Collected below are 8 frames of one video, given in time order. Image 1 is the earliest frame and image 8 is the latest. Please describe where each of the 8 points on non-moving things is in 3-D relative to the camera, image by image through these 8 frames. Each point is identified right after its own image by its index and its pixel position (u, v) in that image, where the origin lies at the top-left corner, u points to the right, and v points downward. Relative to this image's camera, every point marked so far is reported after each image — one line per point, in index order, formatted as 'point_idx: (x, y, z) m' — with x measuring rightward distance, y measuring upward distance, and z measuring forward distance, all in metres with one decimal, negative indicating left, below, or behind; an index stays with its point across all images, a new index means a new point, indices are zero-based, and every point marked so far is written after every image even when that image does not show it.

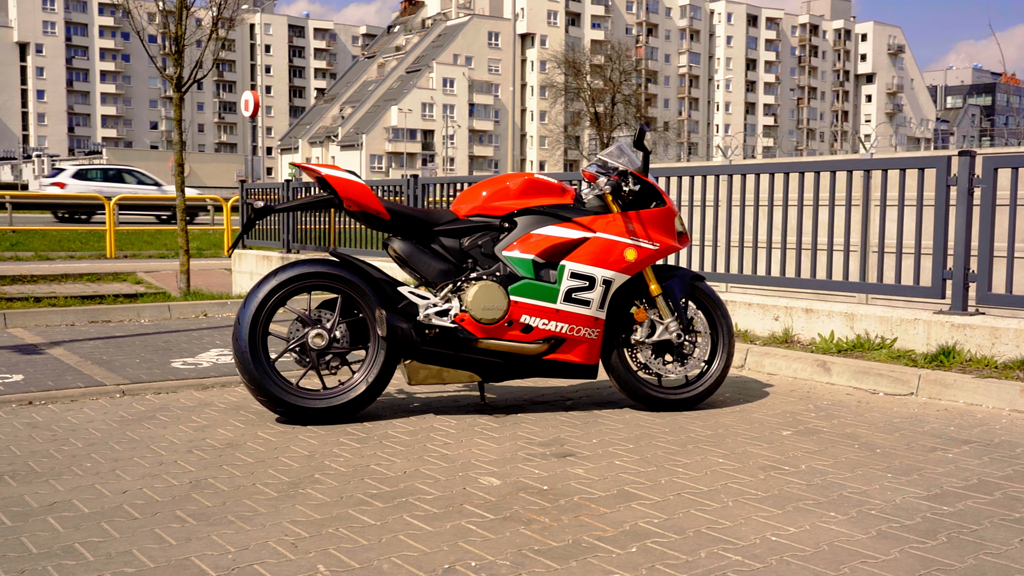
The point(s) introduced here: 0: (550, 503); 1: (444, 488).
0: (+0.1, -0.9, +4.2) m
1: (-0.3, -0.8, +4.4) m
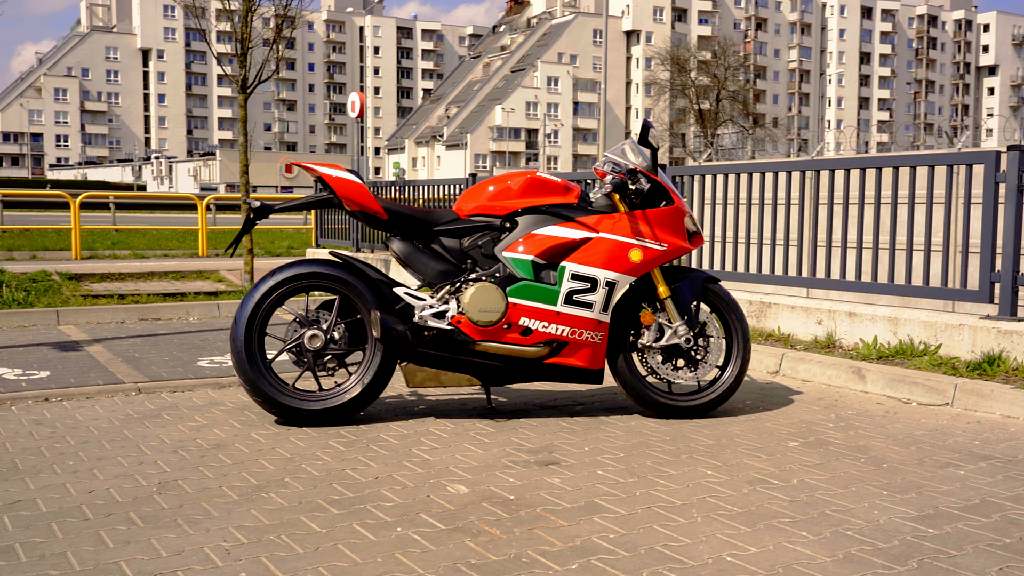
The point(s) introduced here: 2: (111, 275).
0: (0.0, -0.9, +4.1) m
1: (-0.4, -0.8, +4.3) m
2: (-7.3, +0.2, +19.3) m
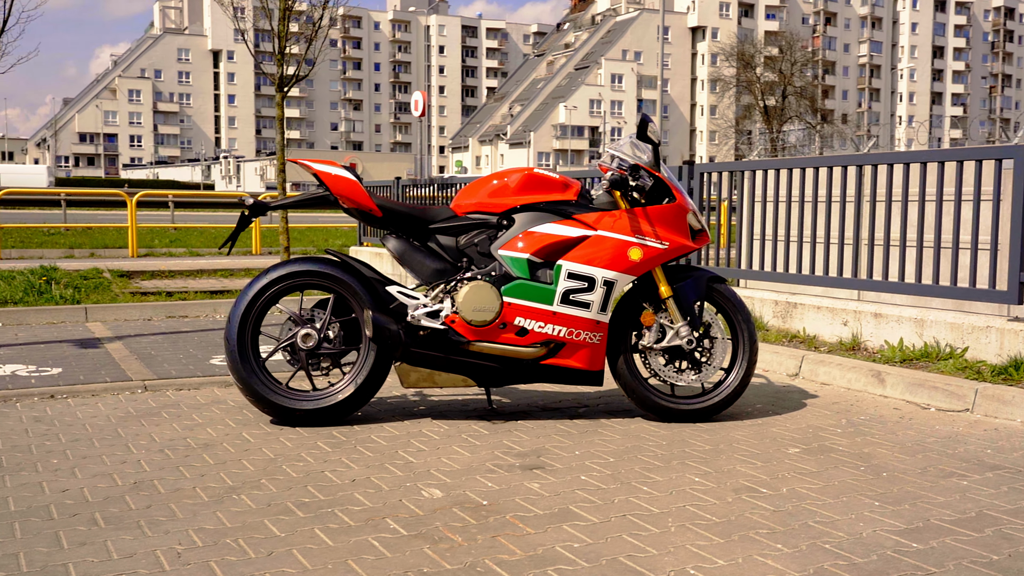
0: (-0.1, -0.9, +4.0) m
1: (-0.5, -0.8, +4.3) m
2: (-6.5, +0.3, +19.6) m
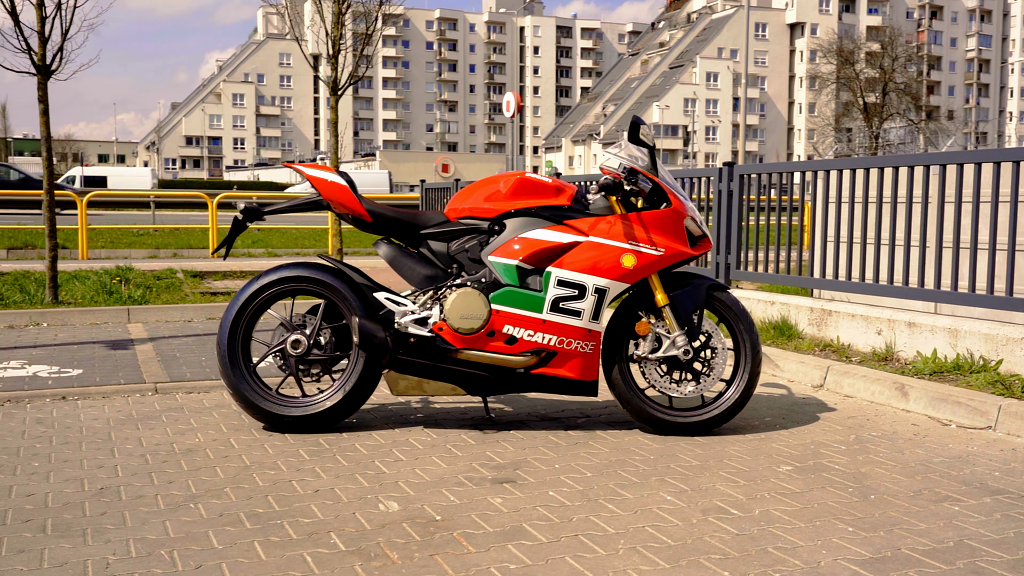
0: (-0.3, -0.9, +3.9) m
1: (-0.7, -0.9, +4.2) m
2: (-5.2, +0.3, +20.0) m
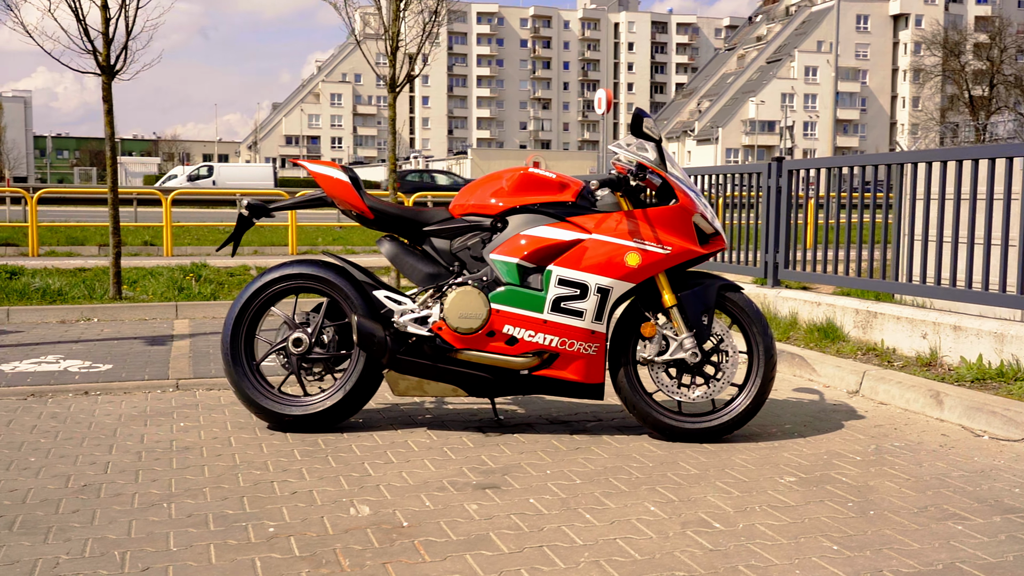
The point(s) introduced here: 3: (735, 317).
0: (-0.5, -0.9, +3.7) m
1: (-0.8, -0.9, +4.1) m
2: (-3.9, +0.4, +20.3) m
3: (+1.1, -0.1, +5.3) m
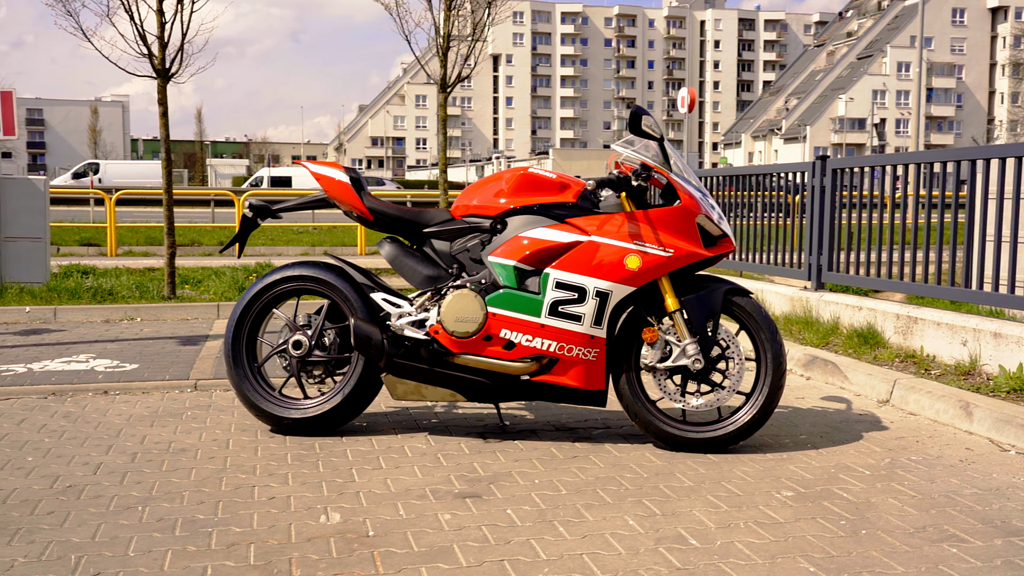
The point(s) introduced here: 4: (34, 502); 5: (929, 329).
0: (-0.6, -0.9, +3.7) m
1: (-0.9, -0.9, +4.0) m
2: (-2.7, +0.3, +20.4) m
3: (+1.1, -0.2, +5.1) m
4: (-1.9, -0.9, +4.3) m
5: (+2.7, -0.3, +6.9) m
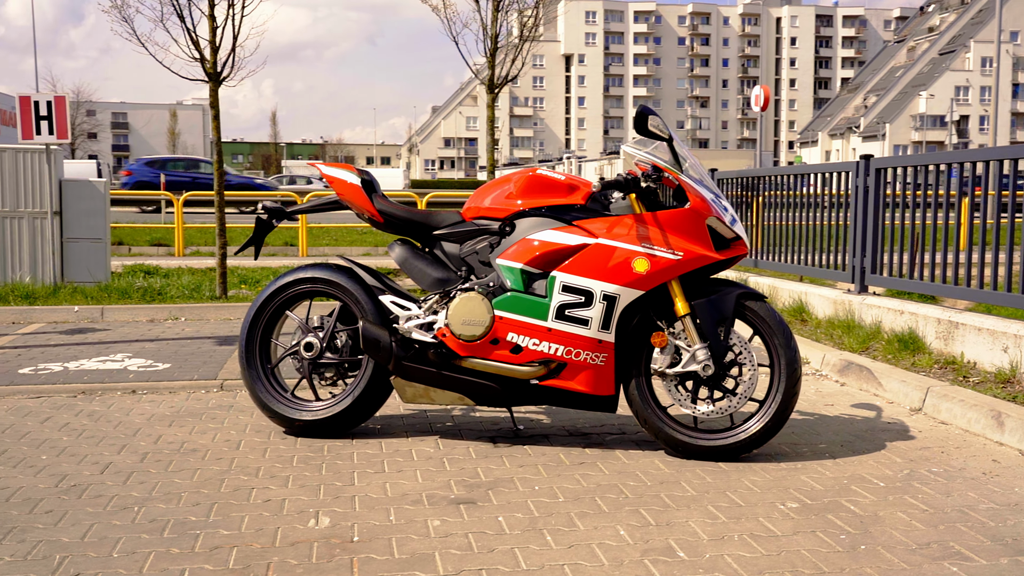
0: (-0.7, -0.9, +3.6) m
1: (-0.9, -0.9, +4.0) m
2: (-1.6, +0.3, +20.5) m
3: (+1.1, -0.2, +4.9) m
4: (-1.9, -0.9, +4.3) m
5: (+2.9, -0.3, +6.6) m
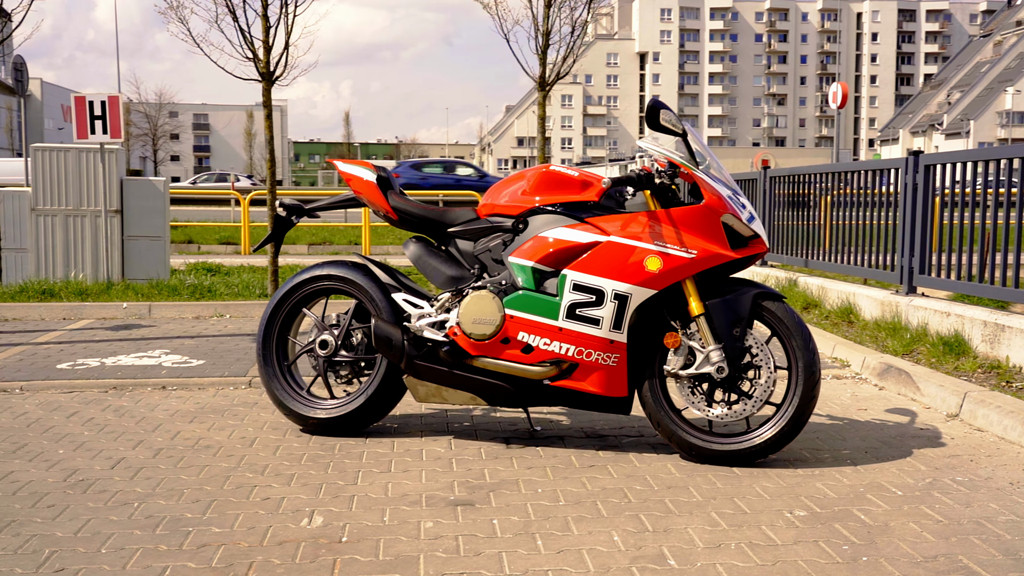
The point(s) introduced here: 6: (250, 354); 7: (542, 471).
0: (-0.7, -0.9, +3.6) m
1: (-1.0, -0.9, +4.0) m
2: (-0.5, +0.4, +20.5) m
3: (+1.2, -0.2, +4.8) m
4: (-1.9, -0.8, +4.4) m
5: (+3.0, -0.3, +6.4) m
6: (-1.9, -0.5, +7.8) m
7: (+0.1, -0.8, +4.7) m
